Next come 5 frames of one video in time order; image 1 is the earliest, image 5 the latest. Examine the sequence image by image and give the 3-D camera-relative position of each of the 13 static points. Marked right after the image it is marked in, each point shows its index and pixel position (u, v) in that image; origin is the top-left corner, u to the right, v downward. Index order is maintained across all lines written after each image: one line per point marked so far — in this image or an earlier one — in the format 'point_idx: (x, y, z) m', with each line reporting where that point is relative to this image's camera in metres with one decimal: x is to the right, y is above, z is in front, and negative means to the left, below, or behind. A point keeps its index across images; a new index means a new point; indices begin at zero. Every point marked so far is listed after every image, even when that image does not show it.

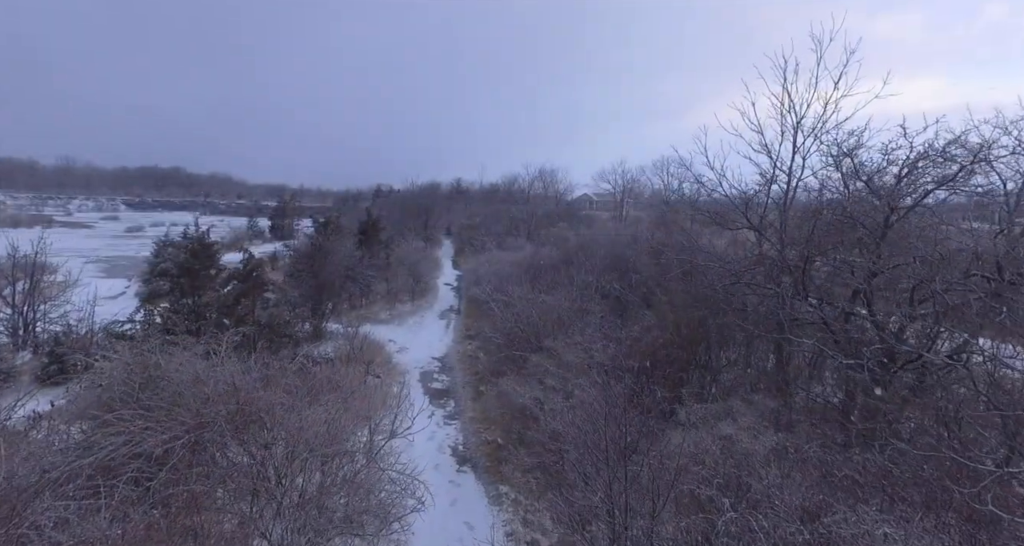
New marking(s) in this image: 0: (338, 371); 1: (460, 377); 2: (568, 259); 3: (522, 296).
0: (-4.1, -2.4, +13.0) m
1: (-1.4, -2.7, +14.5) m
2: (+1.9, +0.5, +18.6) m
3: (+0.3, -0.7, +15.3) m
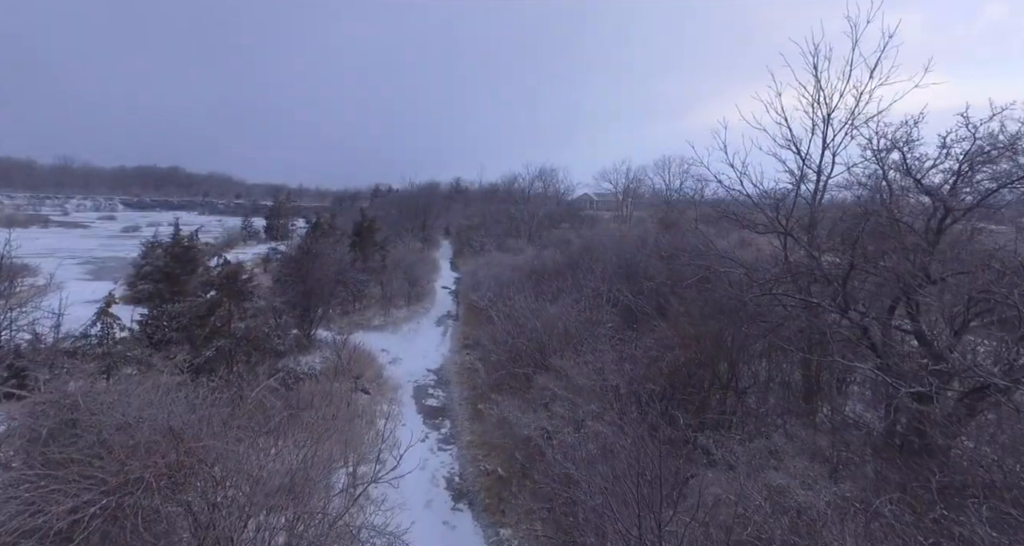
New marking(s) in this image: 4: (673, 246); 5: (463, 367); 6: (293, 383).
0: (-4.1, -2.6, +11.9) m
1: (-1.3, -2.9, +13.4) m
2: (+2.0, +0.3, +17.5) m
3: (+0.3, -0.8, +14.1) m
4: (+5.2, +0.7, +17.5) m
5: (-1.3, -2.6, +15.1) m
6: (-4.8, -2.4, +12.0) m
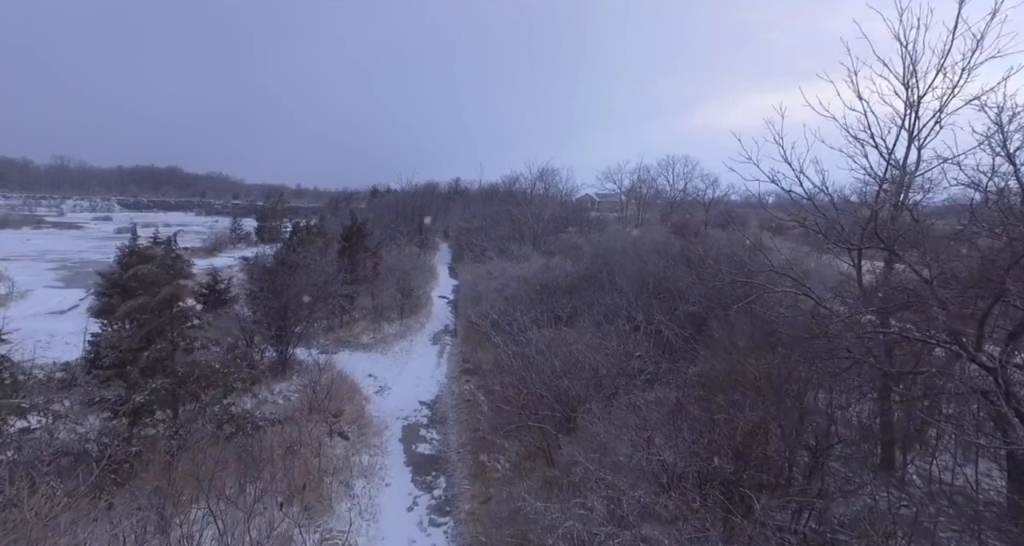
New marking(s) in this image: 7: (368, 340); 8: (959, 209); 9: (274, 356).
0: (-3.9, -2.9, +9.6) m
1: (-1.2, -3.2, +11.2) m
2: (+2.1, -0.1, +15.2) m
3: (+0.5, -1.2, +11.9) m
4: (+5.4, +0.4, +15.3) m
5: (-1.2, -3.0, +12.9) m
6: (-4.6, -2.8, +9.8) m
7: (-4.8, -2.2, +18.3) m
8: (+6.2, +0.9, +7.7) m
9: (-6.6, -2.3, +15.4) m
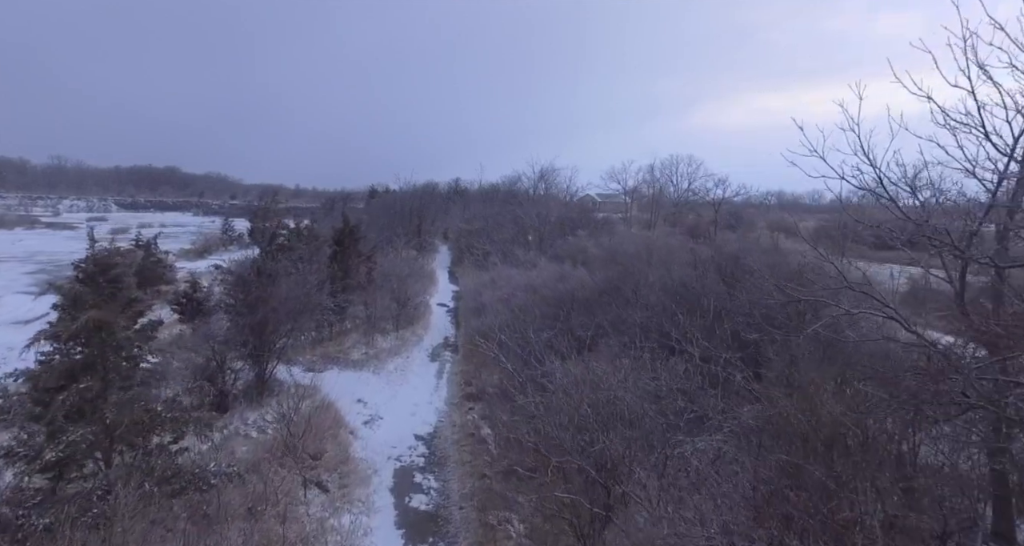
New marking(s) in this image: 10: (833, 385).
0: (-3.7, -3.2, +7.8) m
1: (-0.9, -3.5, +9.3) m
2: (+2.3, -0.3, +13.4) m
3: (+0.7, -1.5, +10.0) m
4: (+5.6, +0.1, +13.4) m
5: (-1.0, -3.2, +11.0) m
6: (-4.4, -3.1, +7.9) m
7: (-4.5, -2.5, +16.4) m
8: (+6.4, +0.6, +5.8) m
9: (-6.4, -2.6, +13.6) m
10: (+4.5, -1.5, +7.7) m
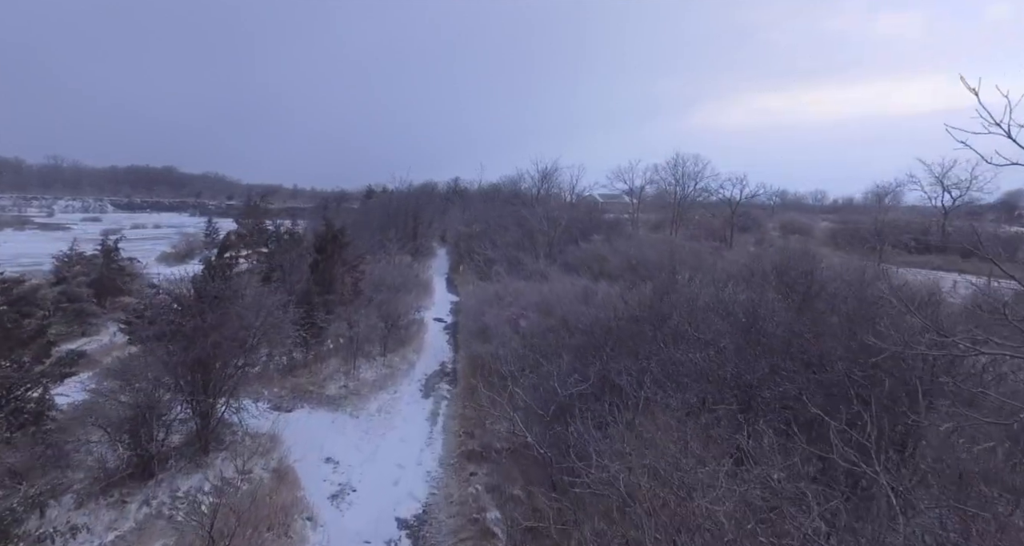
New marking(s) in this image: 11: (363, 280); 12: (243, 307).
0: (-3.4, -3.6, +4.8) m
1: (-0.7, -3.9, +6.4) m
2: (+2.6, -0.7, +10.4) m
3: (+1.0, -1.9, +7.1) m
4: (+5.8, -0.3, +10.5) m
5: (-0.7, -3.6, +8.1) m
6: (-4.2, -3.5, +5.0) m
7: (-4.3, -2.9, +13.5) m
8: (+6.6, +0.2, +2.9) m
9: (-6.2, -3.0, +10.6) m
10: (+4.7, -1.9, +4.7) m
11: (-5.3, -0.3, +19.6) m
12: (-5.5, -0.7, +11.4) m
